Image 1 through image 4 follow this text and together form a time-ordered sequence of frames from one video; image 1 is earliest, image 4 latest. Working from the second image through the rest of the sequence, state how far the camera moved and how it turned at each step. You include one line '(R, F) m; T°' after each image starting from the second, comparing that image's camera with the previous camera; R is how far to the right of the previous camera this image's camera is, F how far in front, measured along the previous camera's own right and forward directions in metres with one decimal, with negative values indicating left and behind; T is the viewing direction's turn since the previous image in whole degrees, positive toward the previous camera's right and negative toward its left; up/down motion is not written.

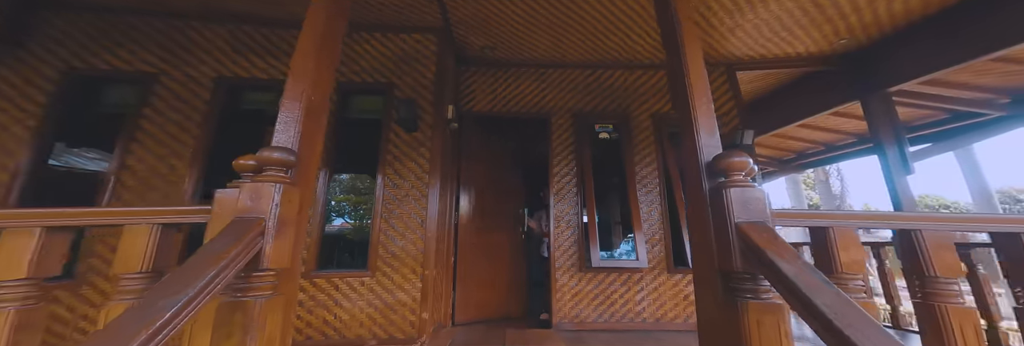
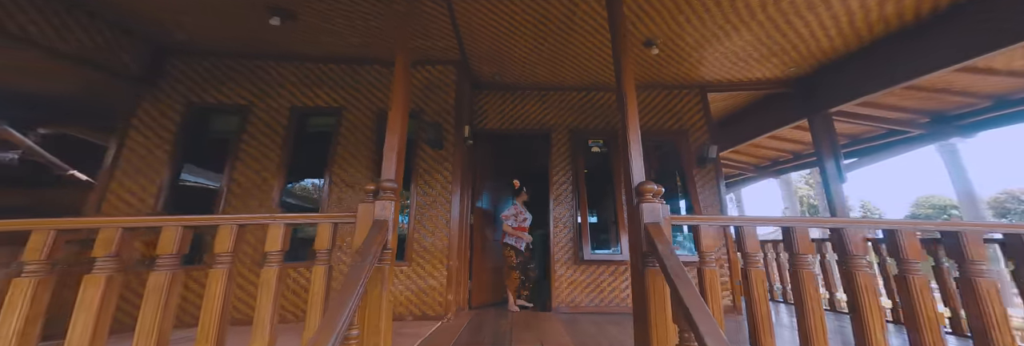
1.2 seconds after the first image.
(0.0, -0.6) m; -1°
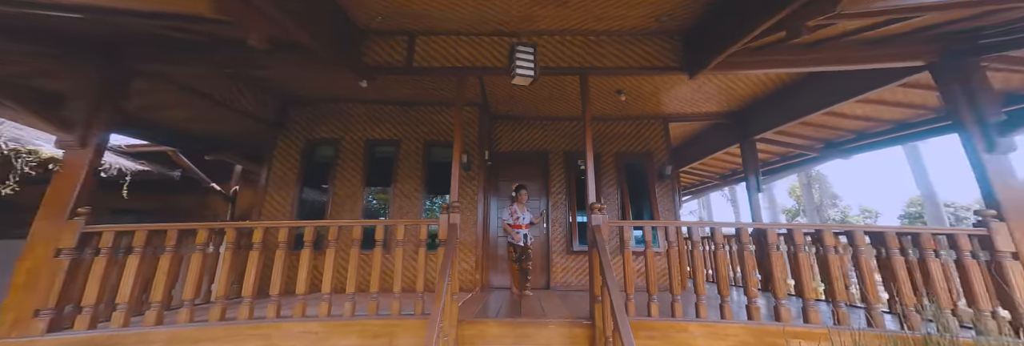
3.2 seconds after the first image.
(-0.1, -1.3) m; -1°
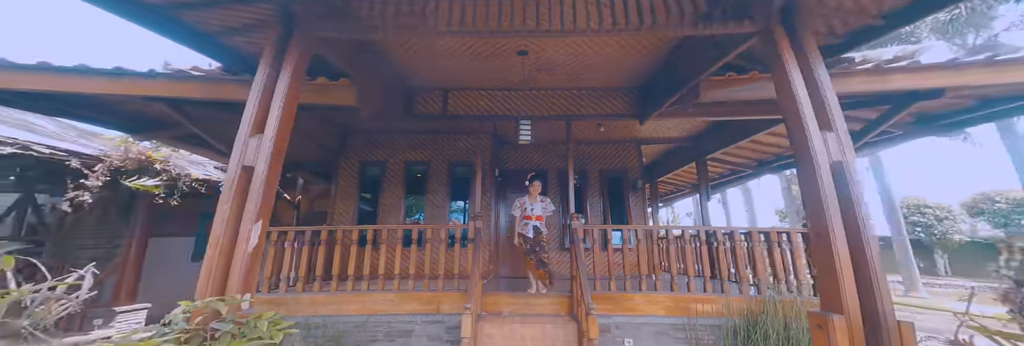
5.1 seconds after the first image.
(-0.1, -1.3) m; 0°
